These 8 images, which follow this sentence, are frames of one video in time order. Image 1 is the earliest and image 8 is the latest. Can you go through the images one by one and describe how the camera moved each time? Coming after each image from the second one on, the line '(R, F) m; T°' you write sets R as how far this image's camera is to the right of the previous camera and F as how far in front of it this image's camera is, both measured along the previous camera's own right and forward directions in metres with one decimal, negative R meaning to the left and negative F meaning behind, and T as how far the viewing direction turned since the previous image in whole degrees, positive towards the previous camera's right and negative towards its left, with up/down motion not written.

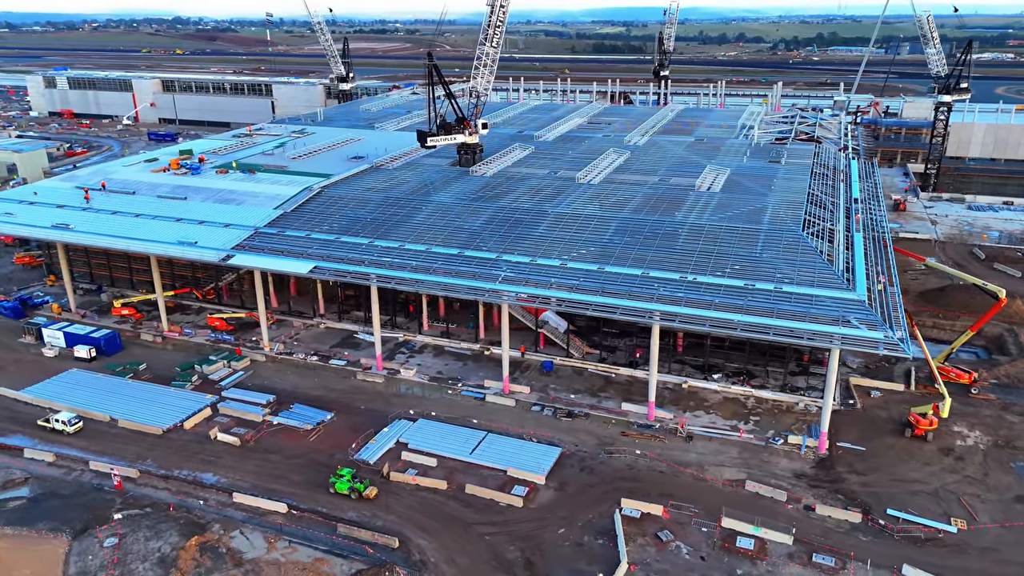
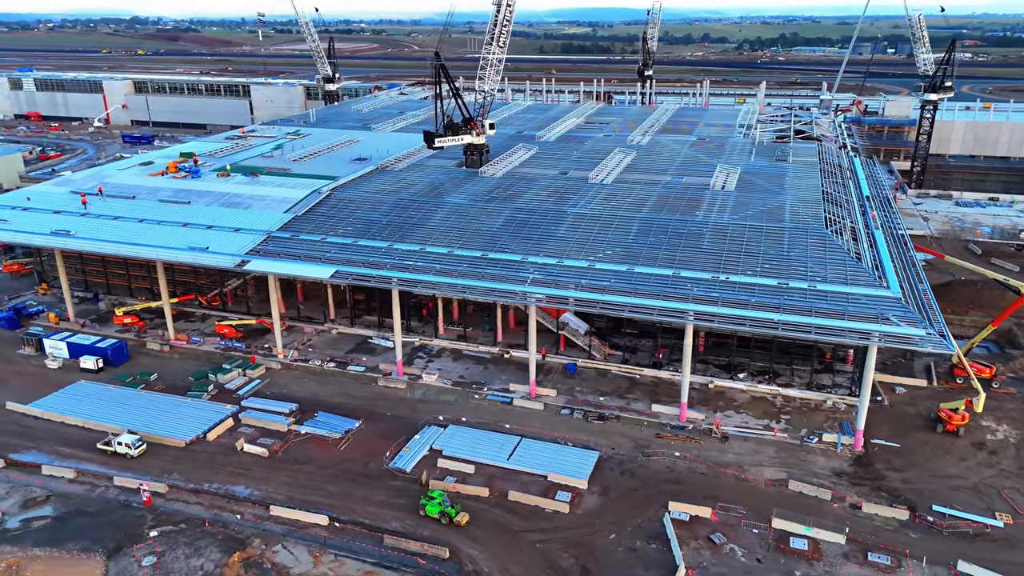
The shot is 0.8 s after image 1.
(-3.3, +0.6) m; +2°
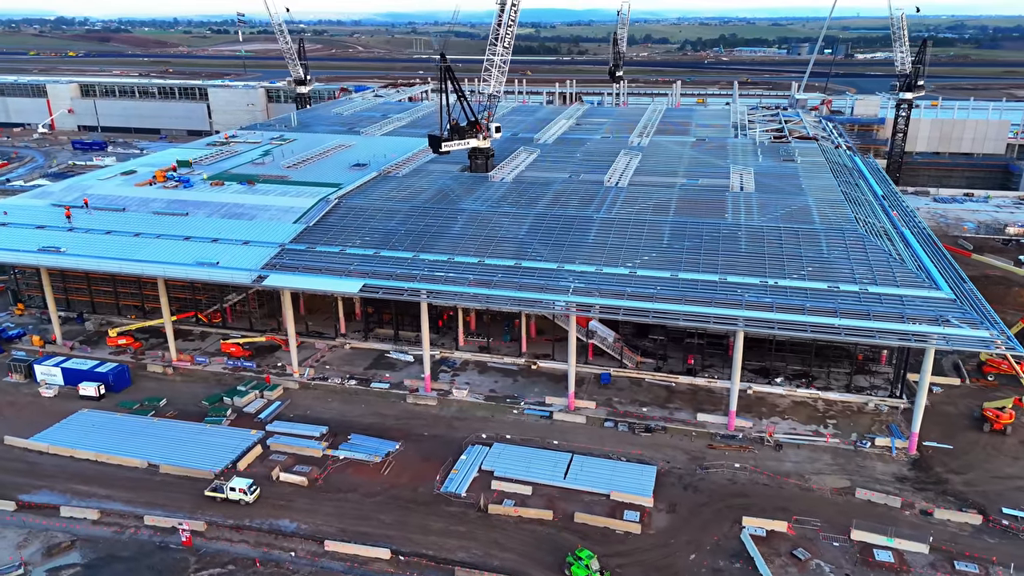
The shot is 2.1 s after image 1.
(-5.0, +1.8) m; +4°
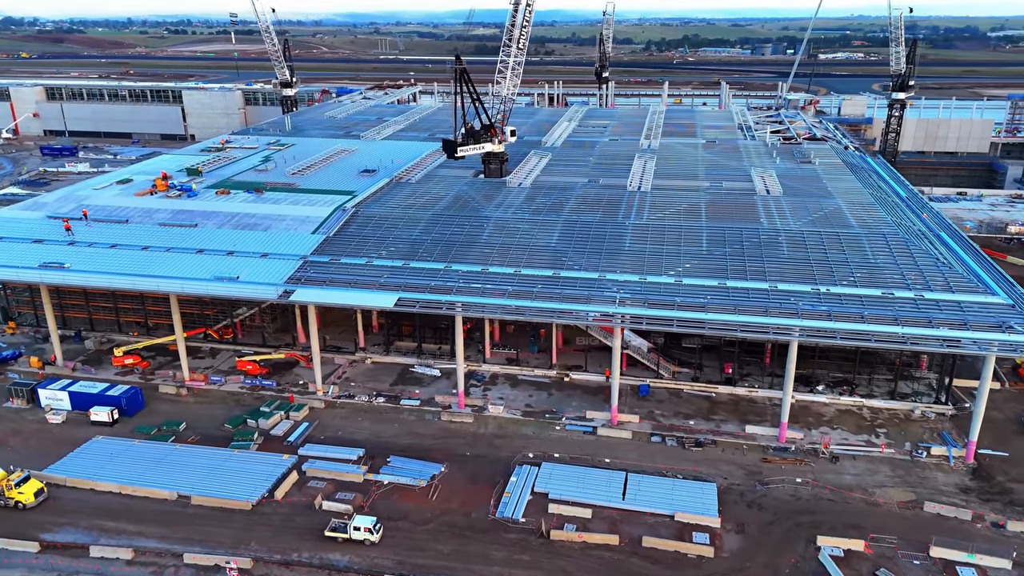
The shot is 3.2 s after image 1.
(-4.0, +1.7) m; +3°
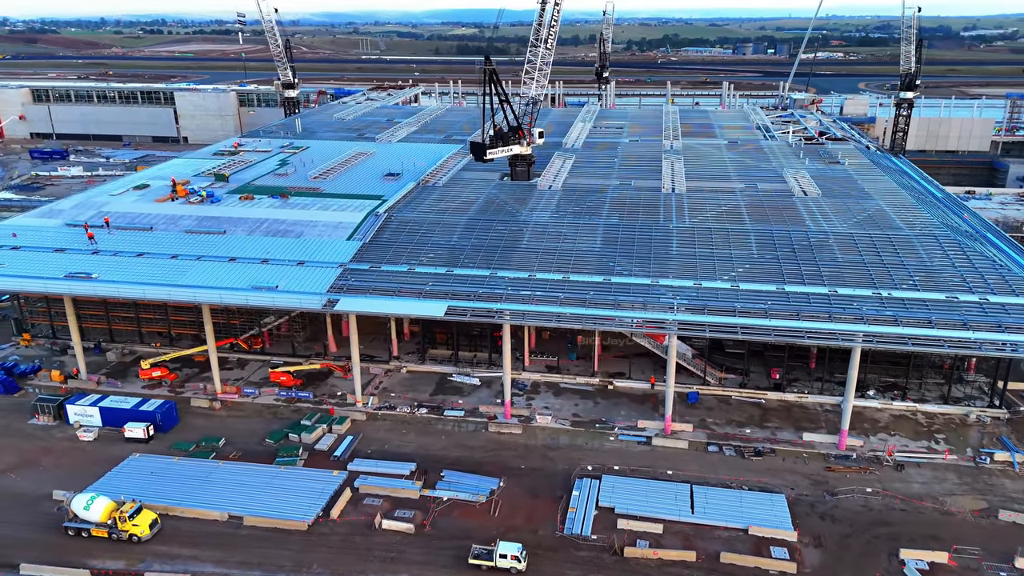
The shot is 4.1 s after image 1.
(-3.7, +1.2) m; +1°
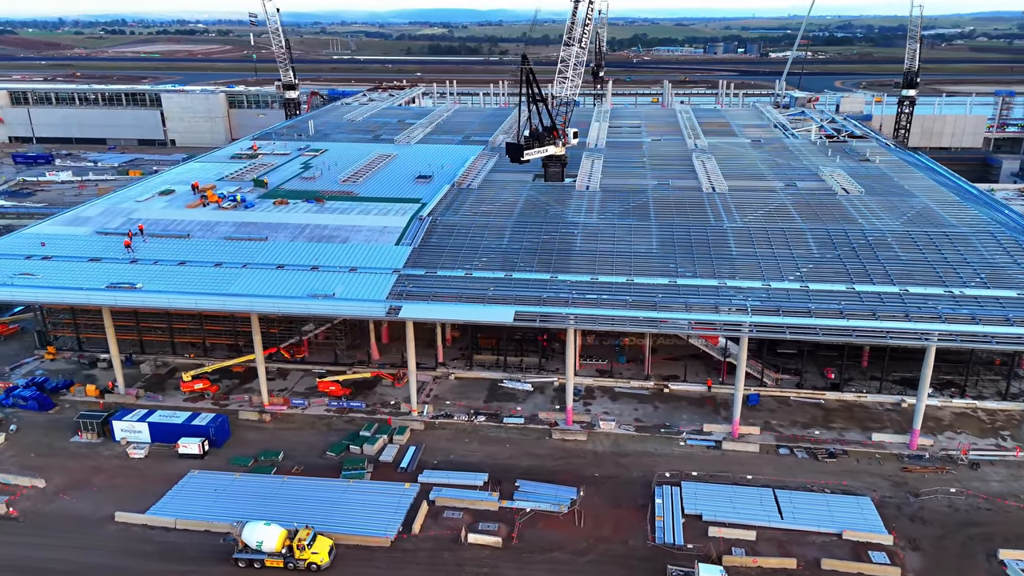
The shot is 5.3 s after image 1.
(-4.9, +1.0) m; +2°
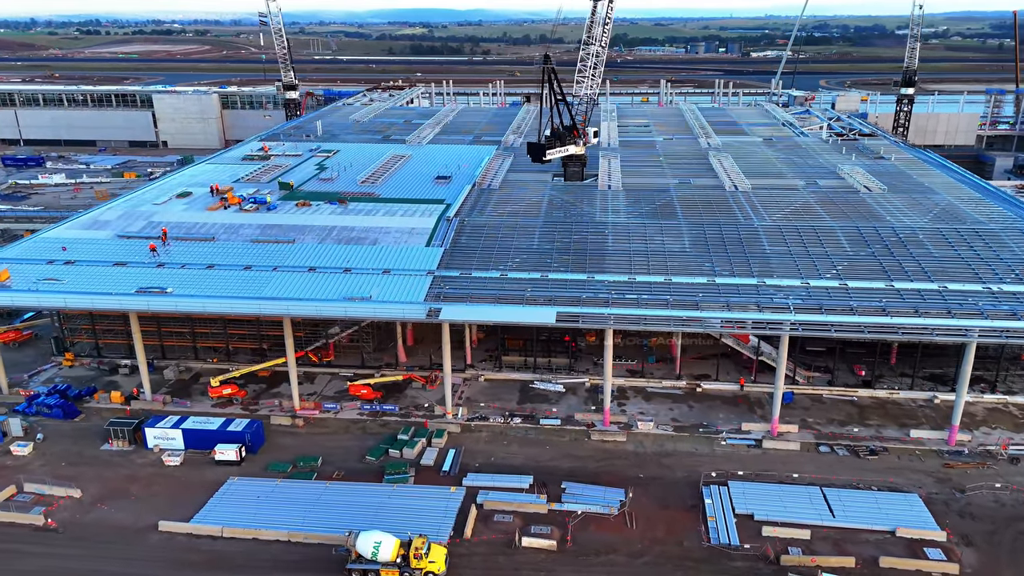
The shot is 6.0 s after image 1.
(-2.9, +0.3) m; +1°
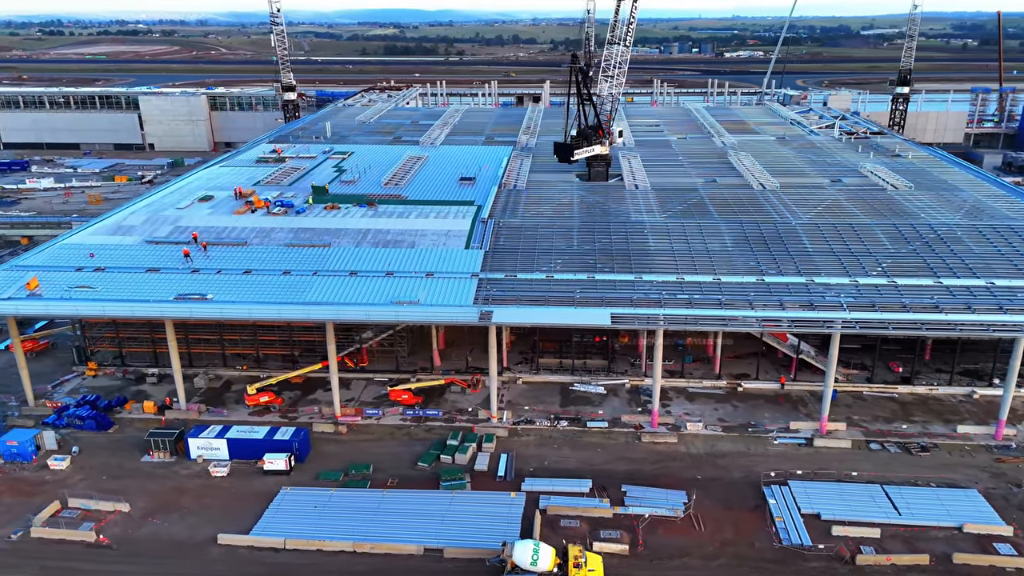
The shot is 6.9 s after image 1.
(-3.9, +0.5) m; +2°
